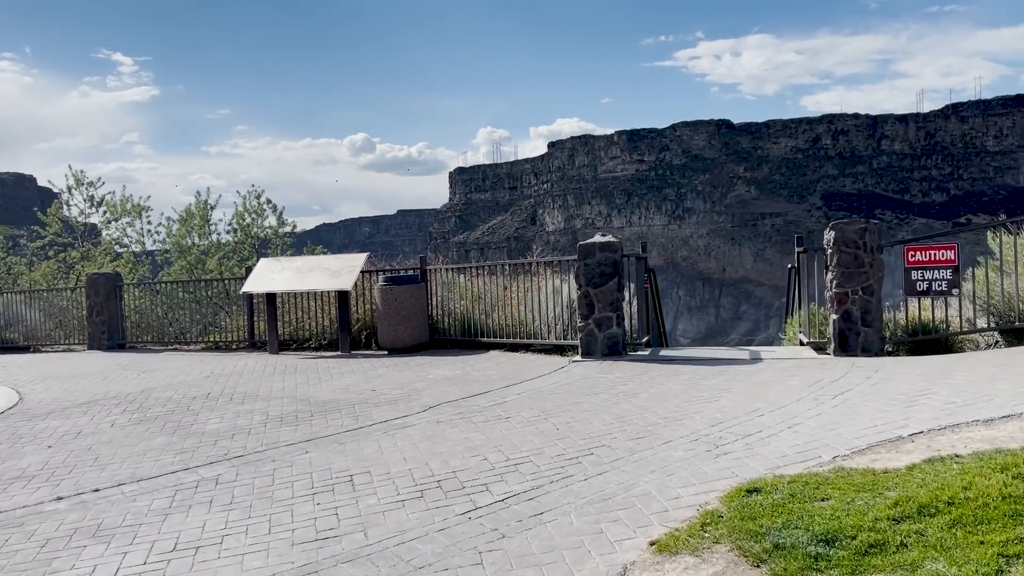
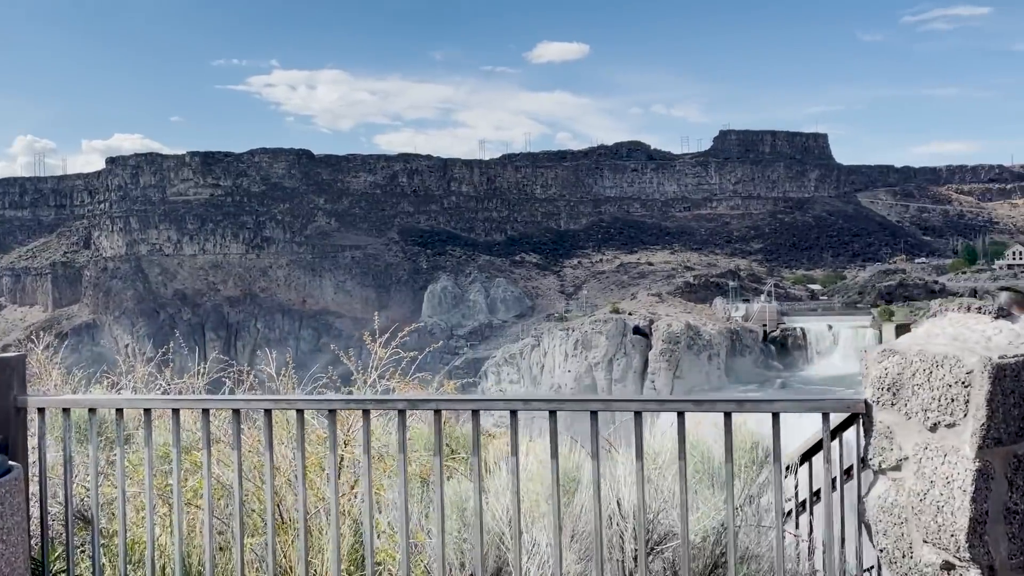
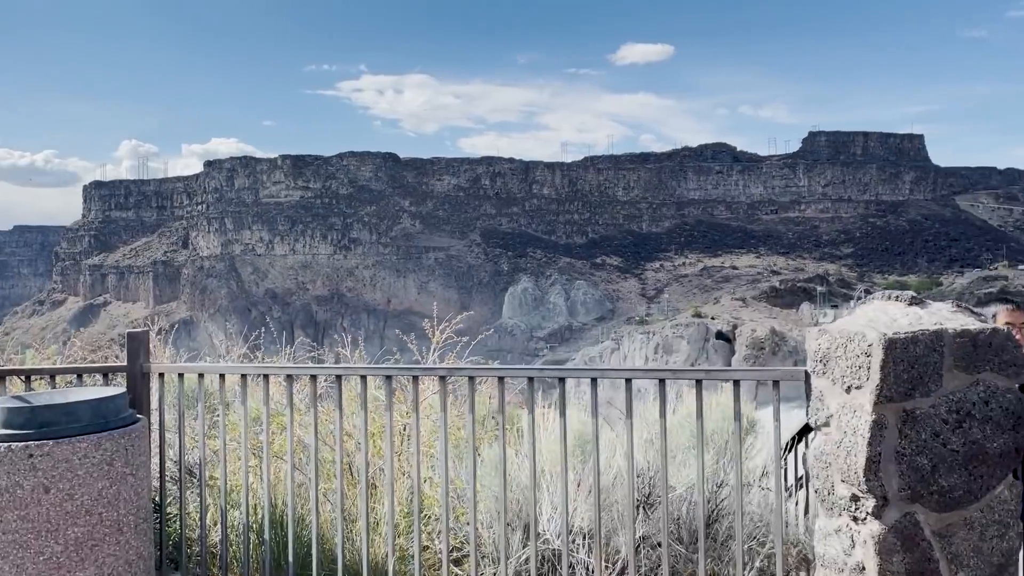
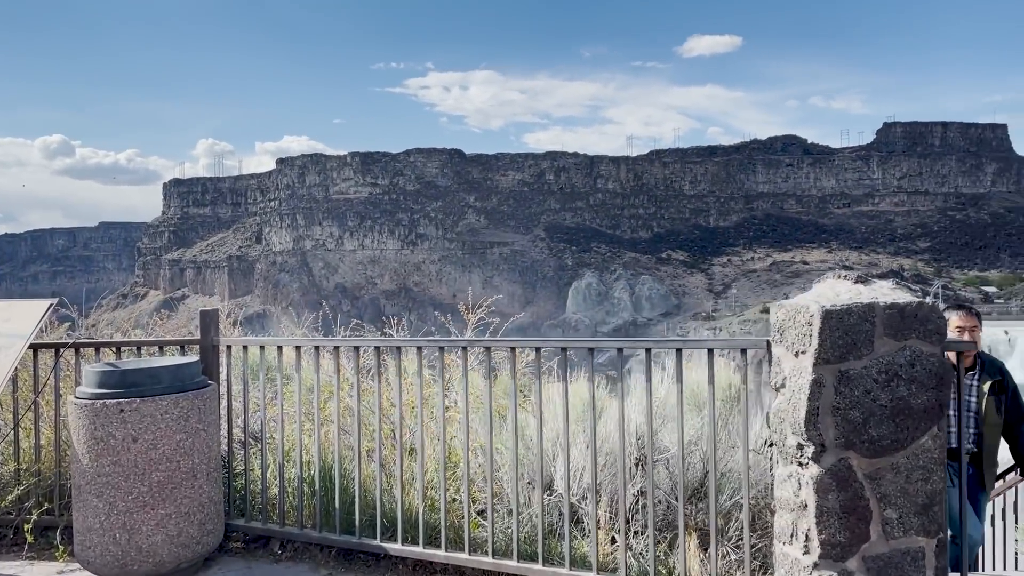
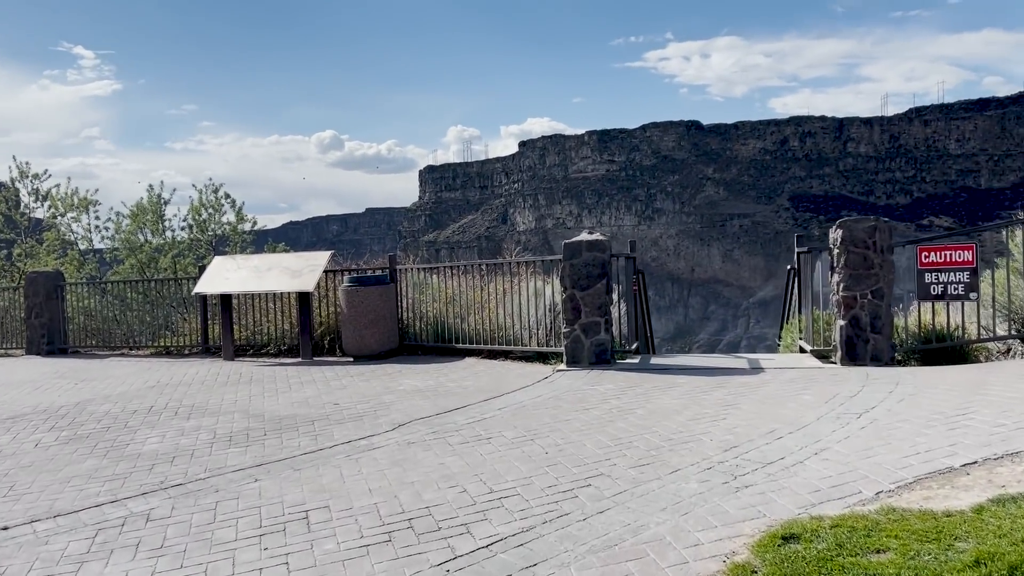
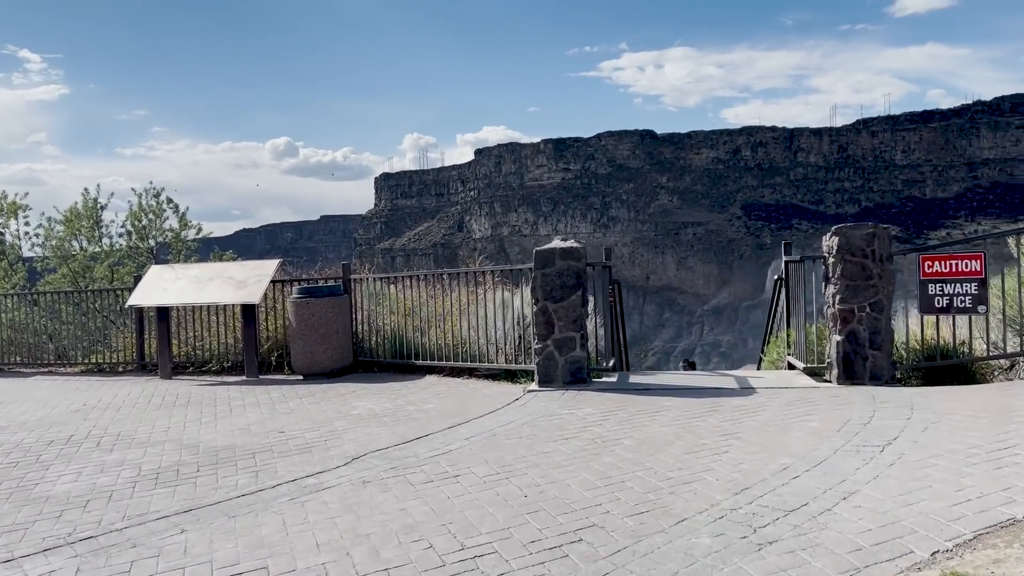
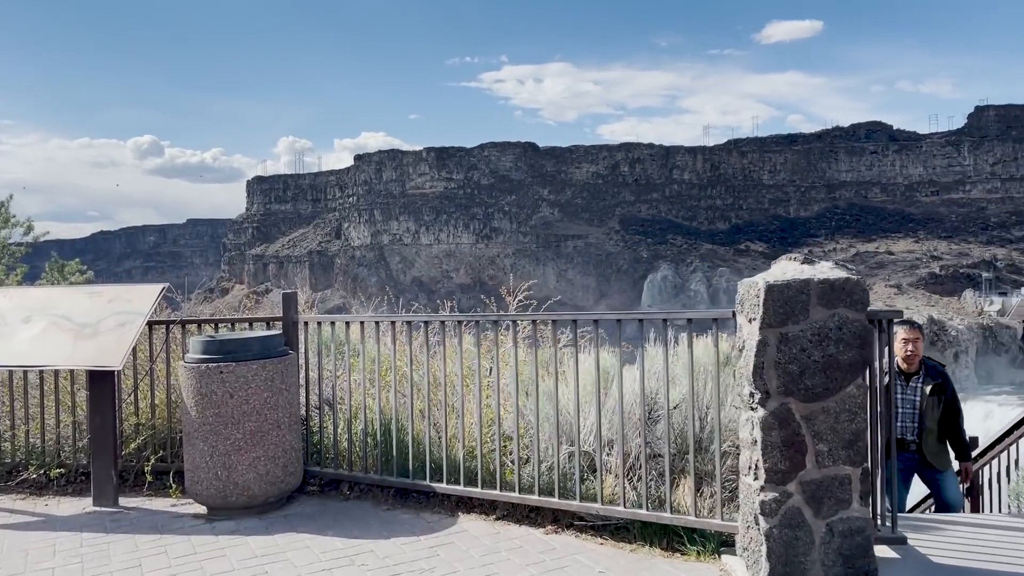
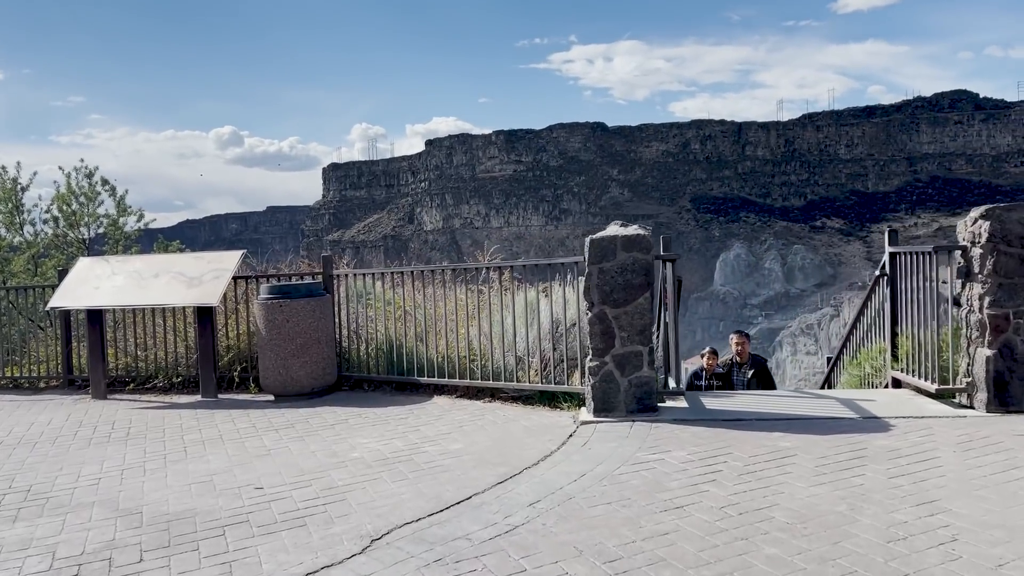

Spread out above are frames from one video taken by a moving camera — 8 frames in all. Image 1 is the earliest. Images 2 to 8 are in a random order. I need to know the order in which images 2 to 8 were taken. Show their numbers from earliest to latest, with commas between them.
5, 6, 8, 7, 4, 3, 2
